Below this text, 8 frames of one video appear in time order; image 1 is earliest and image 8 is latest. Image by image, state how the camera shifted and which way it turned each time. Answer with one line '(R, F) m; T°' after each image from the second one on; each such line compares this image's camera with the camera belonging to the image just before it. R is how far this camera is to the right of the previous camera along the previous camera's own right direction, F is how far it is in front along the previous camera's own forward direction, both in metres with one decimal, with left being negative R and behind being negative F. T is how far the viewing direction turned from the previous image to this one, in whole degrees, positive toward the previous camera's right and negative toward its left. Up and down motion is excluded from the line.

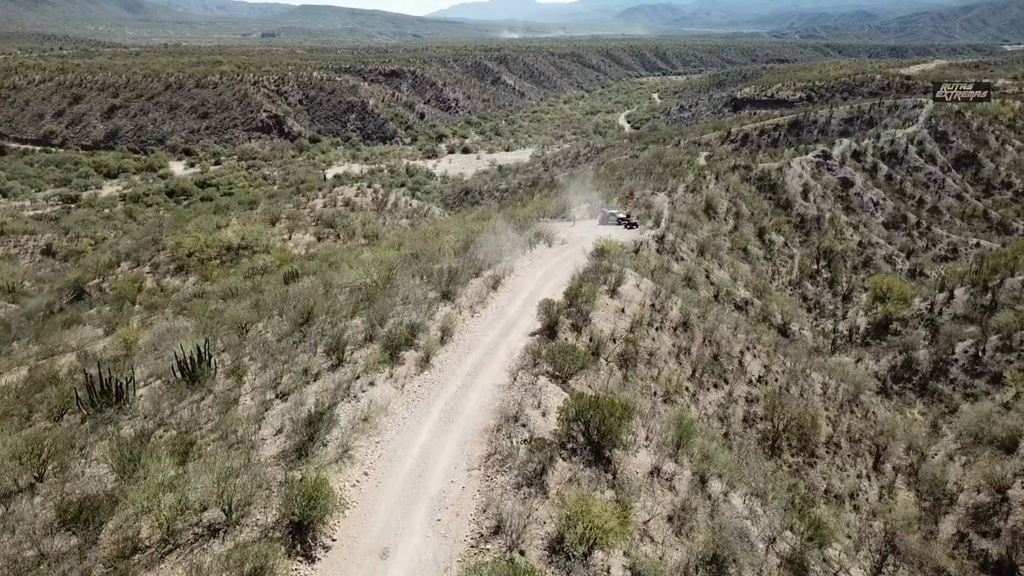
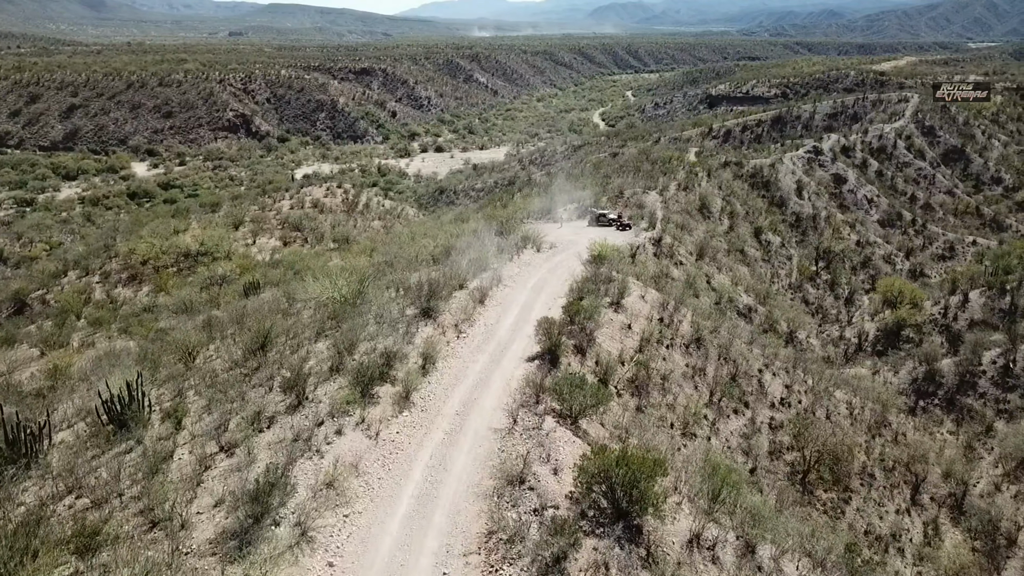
(-0.3, +2.3) m; +2°
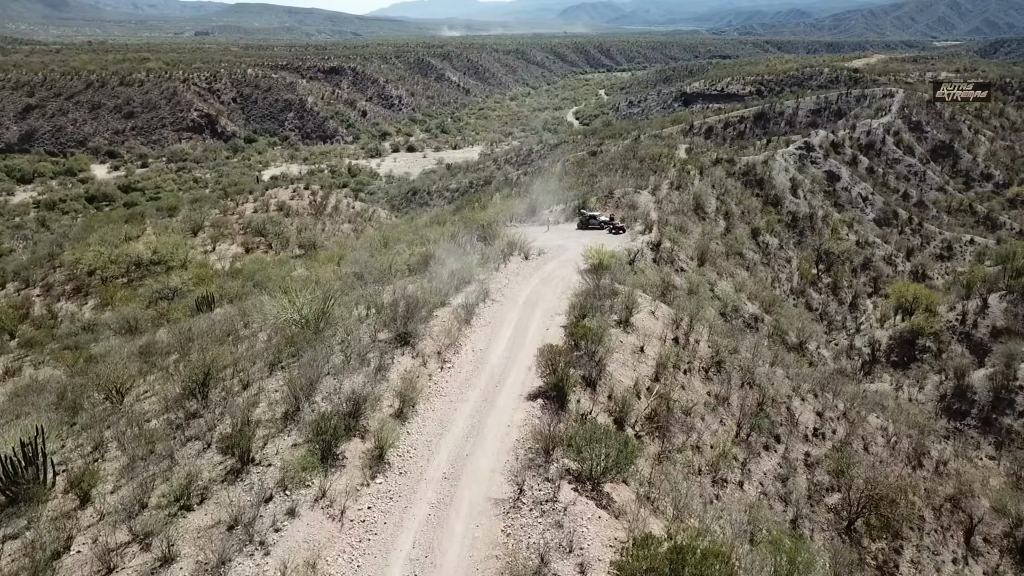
(-0.3, +2.4) m; +2°
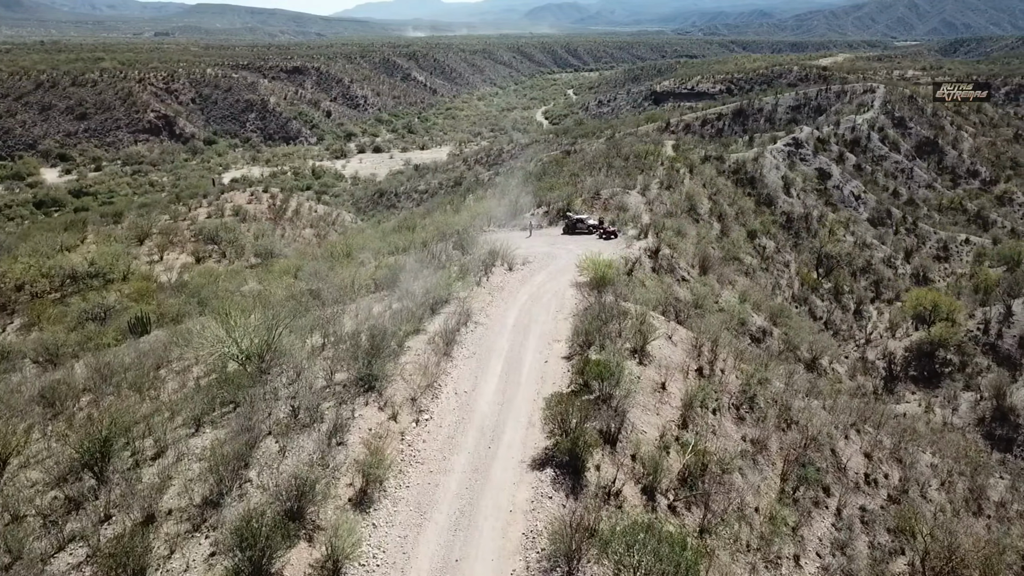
(-0.3, +2.6) m; +2°
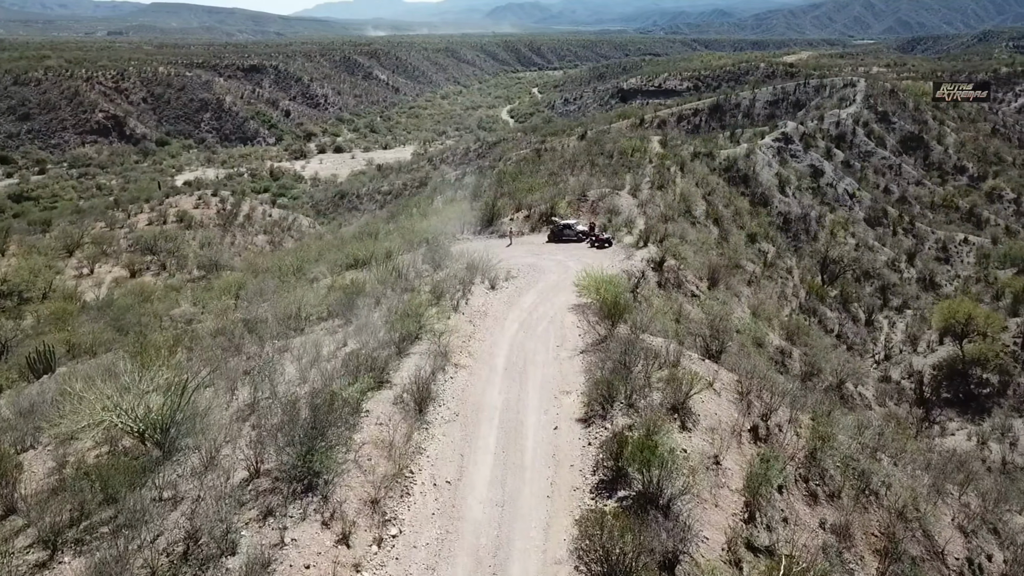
(-0.3, +3.0) m; +3°
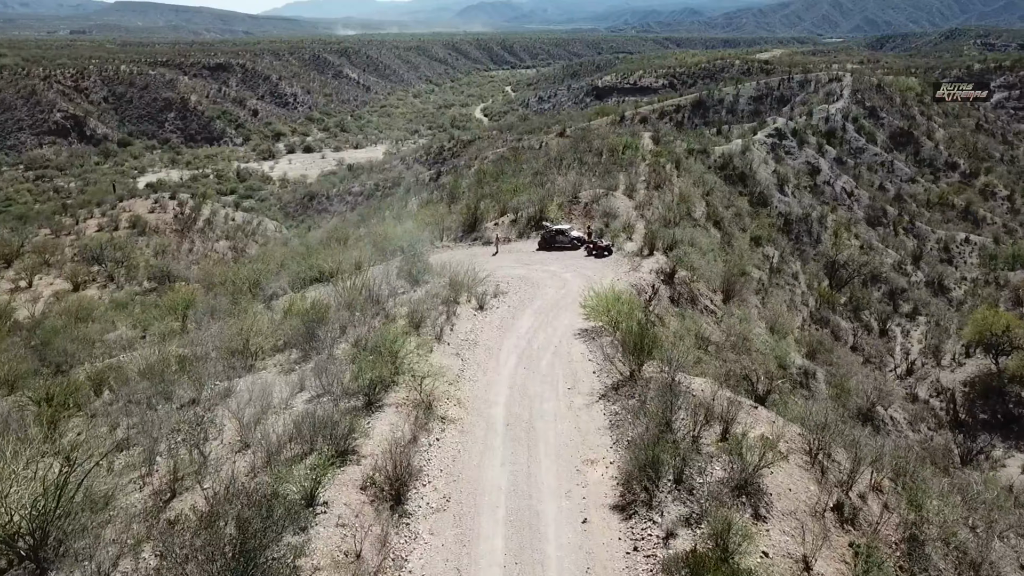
(-0.3, +2.2) m; +2°
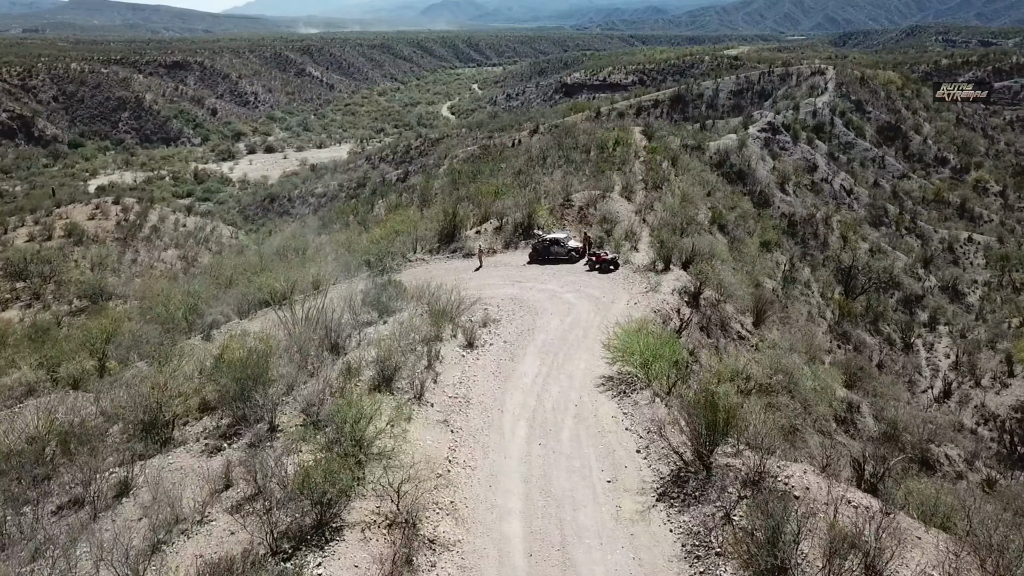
(-0.4, +2.7) m; +2°
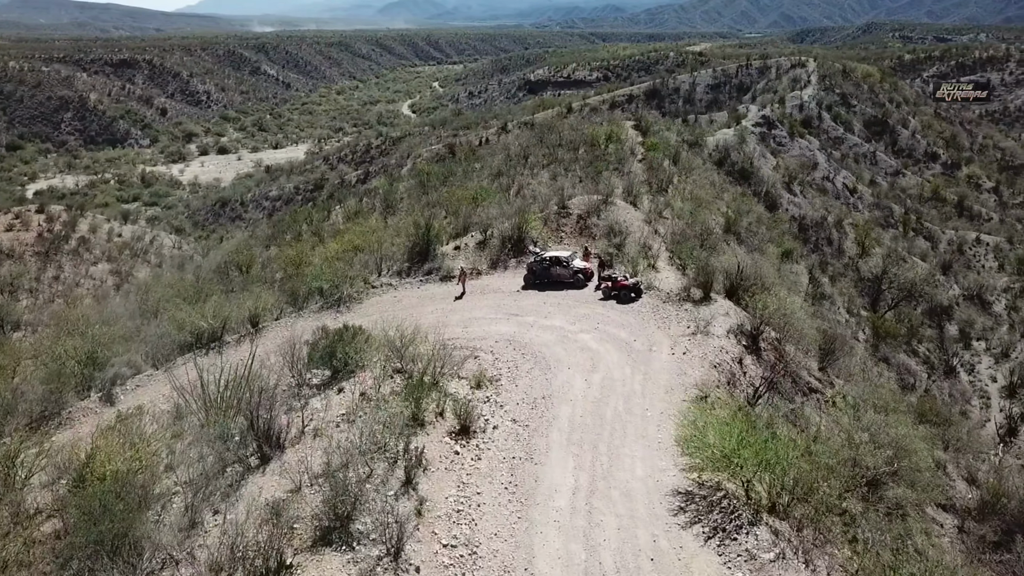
(-0.4, +3.1) m; +3°
